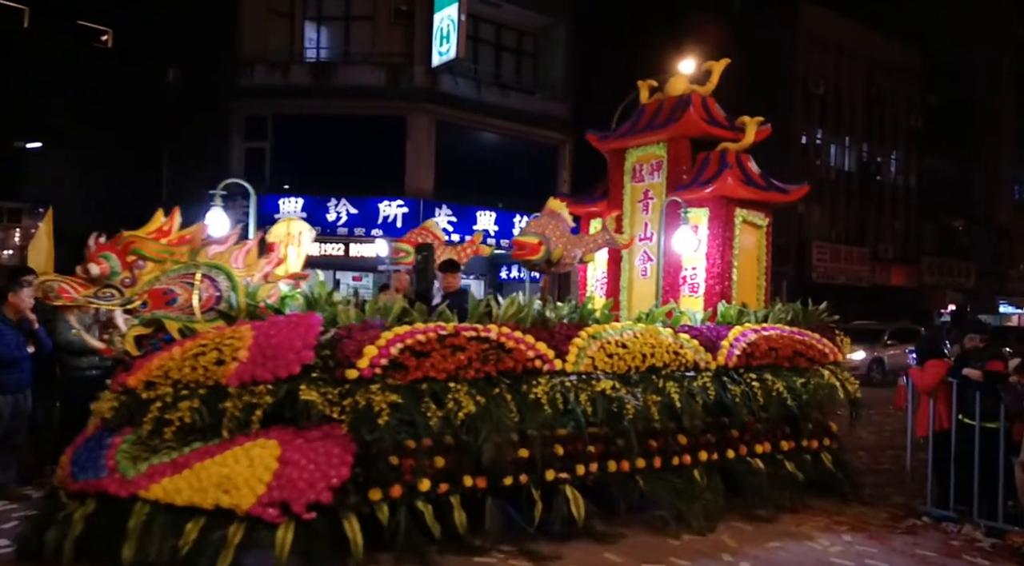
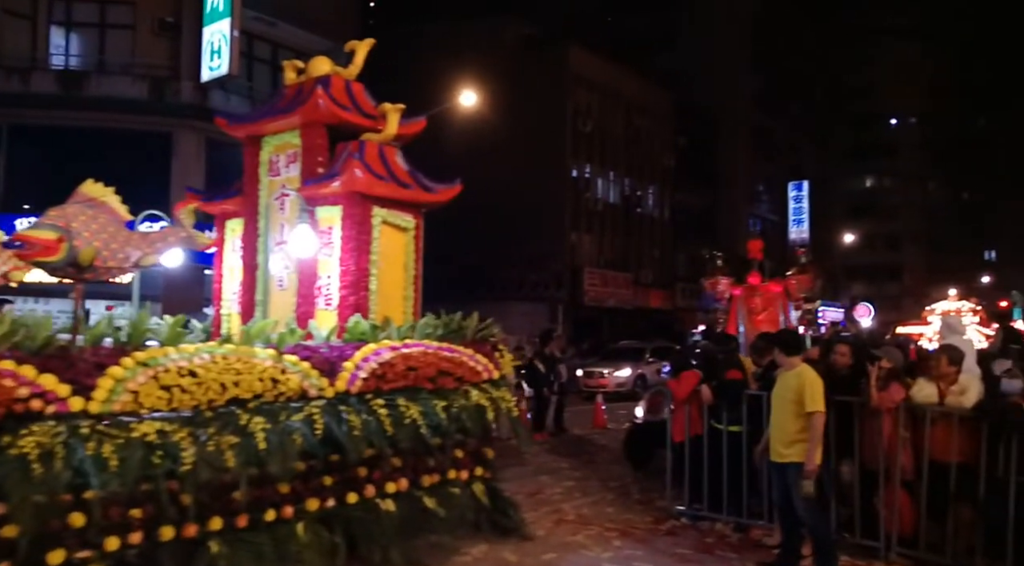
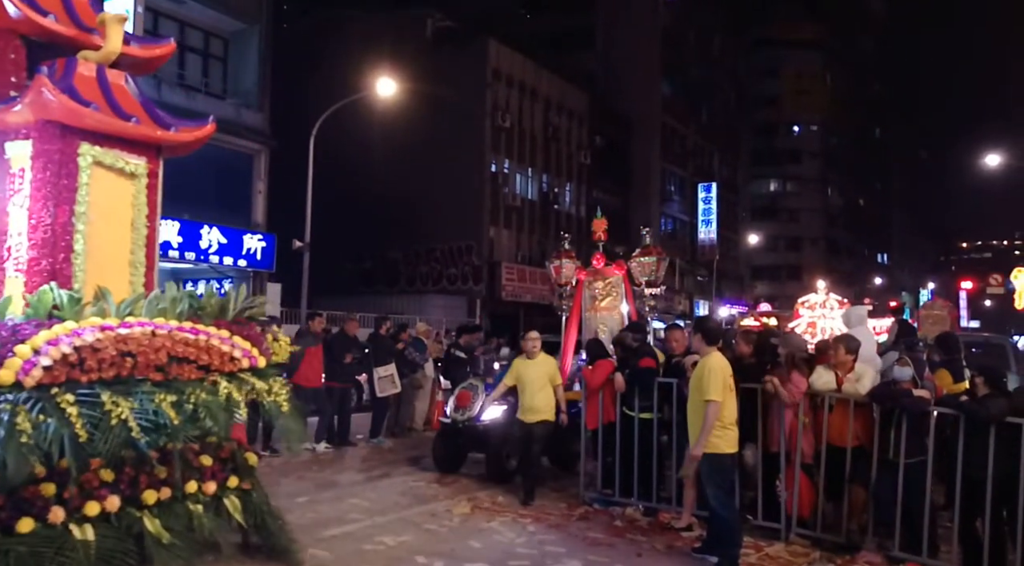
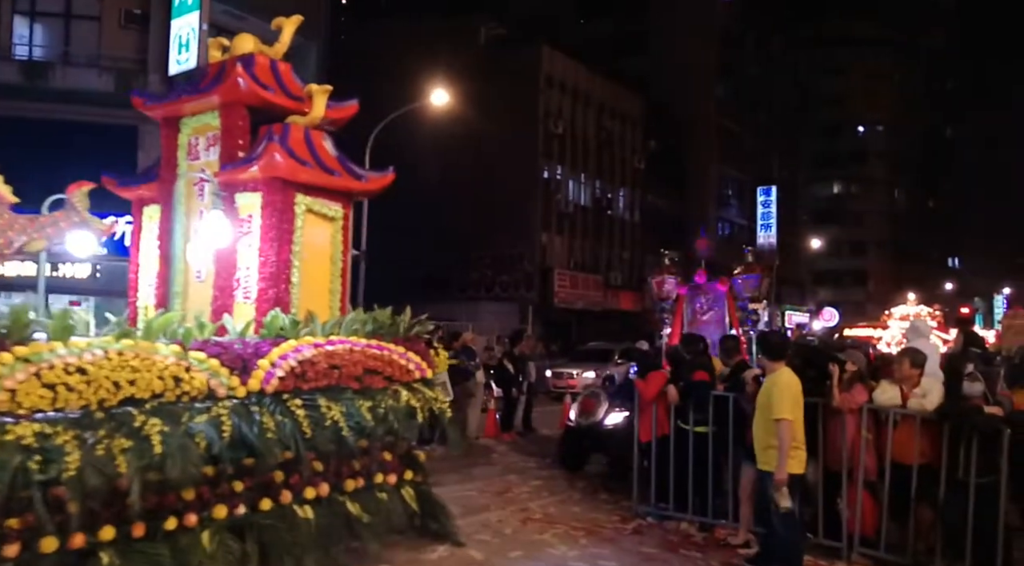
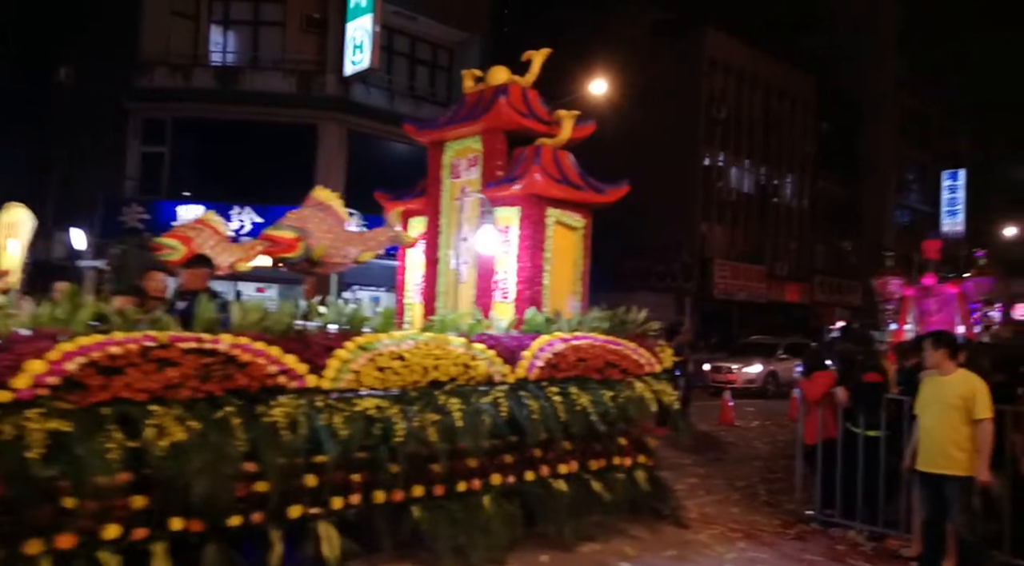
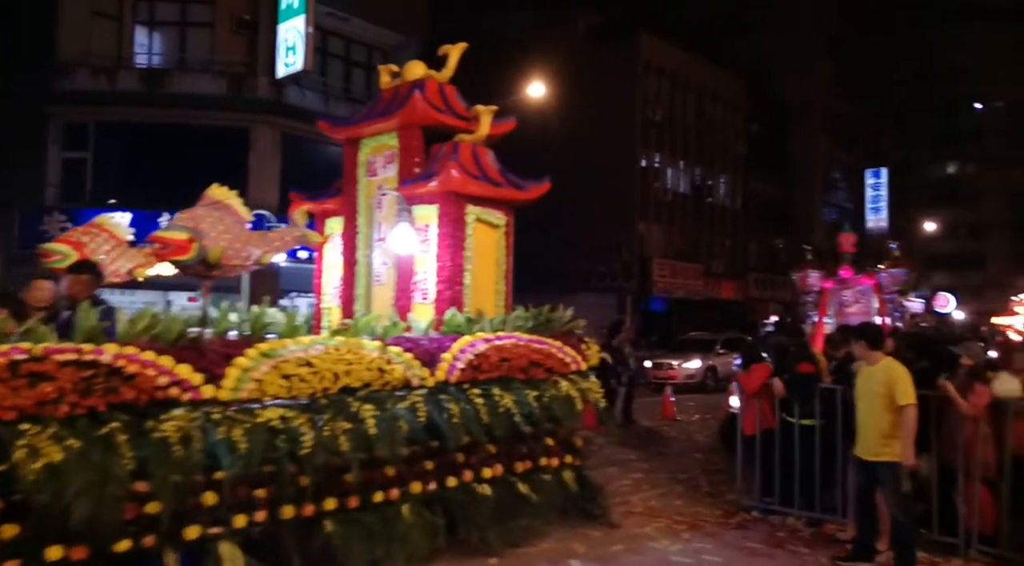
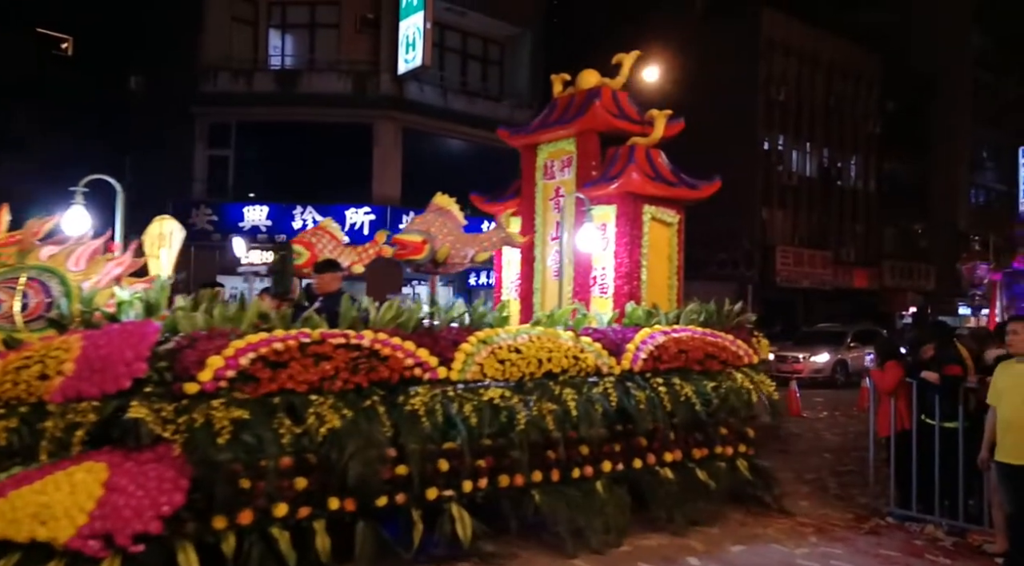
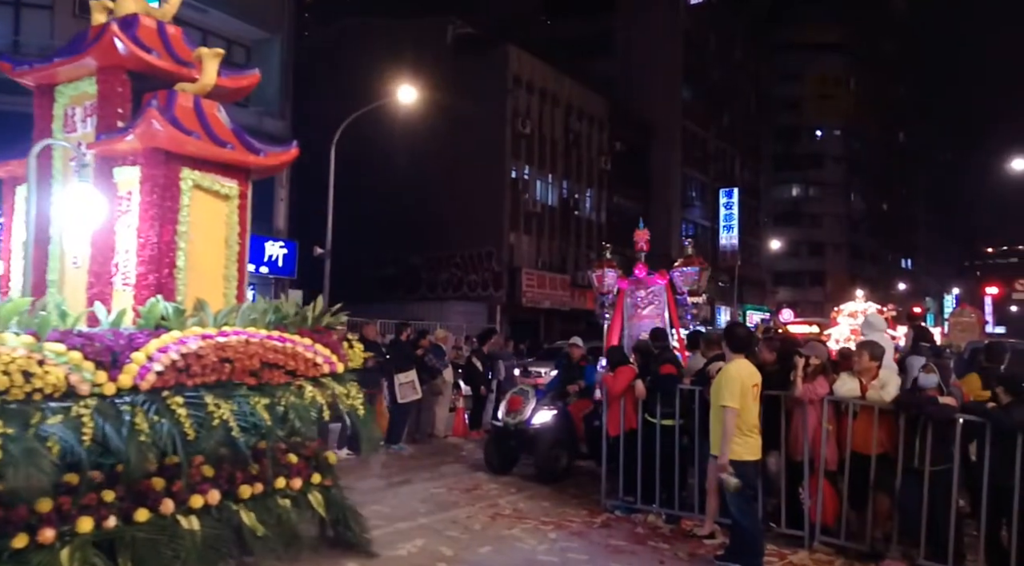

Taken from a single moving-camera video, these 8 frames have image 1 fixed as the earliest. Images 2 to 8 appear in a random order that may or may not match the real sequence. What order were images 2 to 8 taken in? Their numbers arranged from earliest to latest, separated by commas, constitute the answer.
7, 5, 6, 2, 4, 8, 3
